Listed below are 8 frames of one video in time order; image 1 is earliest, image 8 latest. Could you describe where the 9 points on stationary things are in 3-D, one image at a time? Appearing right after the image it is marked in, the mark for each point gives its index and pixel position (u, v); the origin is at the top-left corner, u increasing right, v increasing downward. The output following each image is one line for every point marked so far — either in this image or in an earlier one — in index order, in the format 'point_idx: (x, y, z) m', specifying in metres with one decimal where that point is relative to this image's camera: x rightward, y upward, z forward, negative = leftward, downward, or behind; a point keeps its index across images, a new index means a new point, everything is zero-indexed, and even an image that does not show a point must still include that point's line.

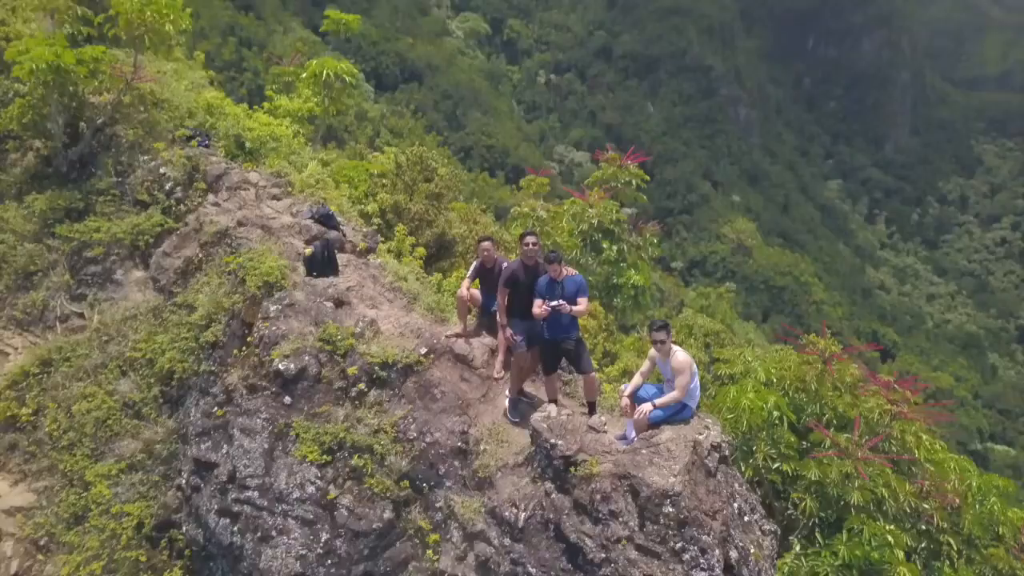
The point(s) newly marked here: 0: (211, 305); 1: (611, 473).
0: (-3.8, -0.2, +10.2) m
1: (+0.9, -1.6, +7.0) m
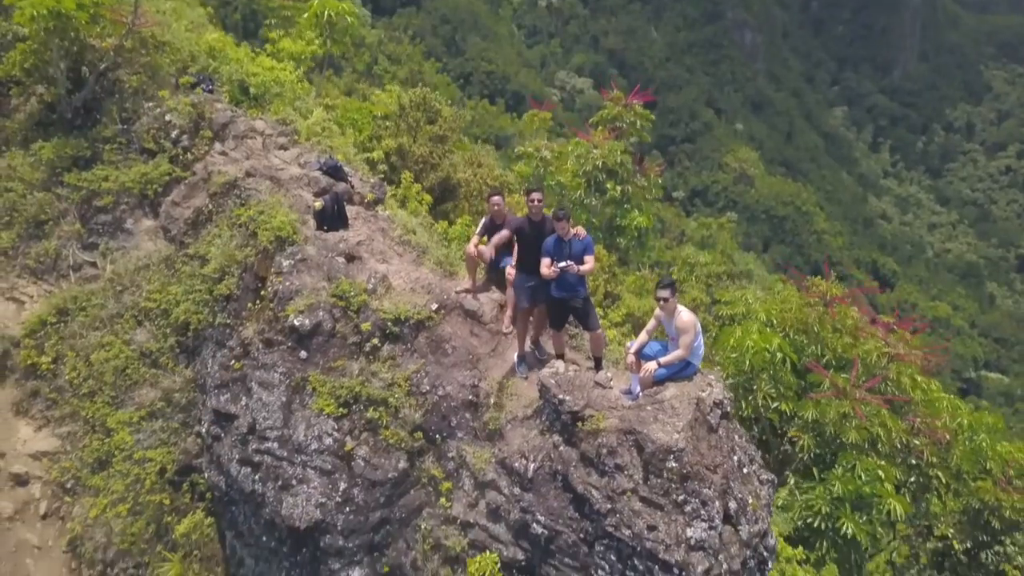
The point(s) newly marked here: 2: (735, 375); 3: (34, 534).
0: (-3.7, +0.4, +10.4) m
1: (+0.9, -1.3, +7.3) m
2: (+3.5, -1.3, +12.7) m
3: (-5.9, -3.0, +10.0) m
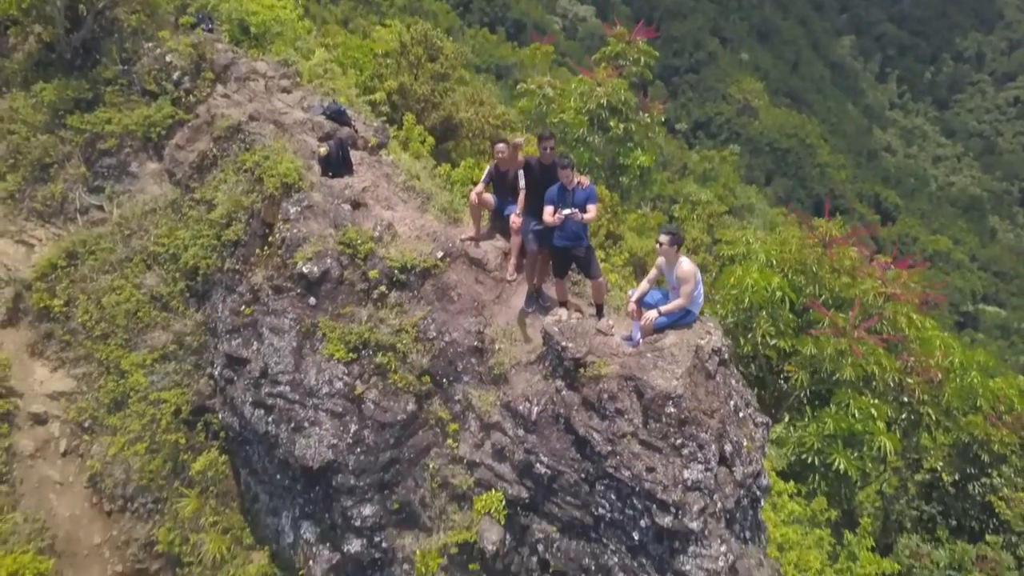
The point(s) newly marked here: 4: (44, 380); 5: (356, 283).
0: (-3.6, +1.1, +10.5) m
1: (+1.0, -0.8, +7.6) m
2: (+3.5, -0.4, +13.0) m
3: (-5.8, -2.3, +10.4) m
4: (-6.3, -1.2, +11.0) m
5: (-1.7, +0.1, +8.9) m
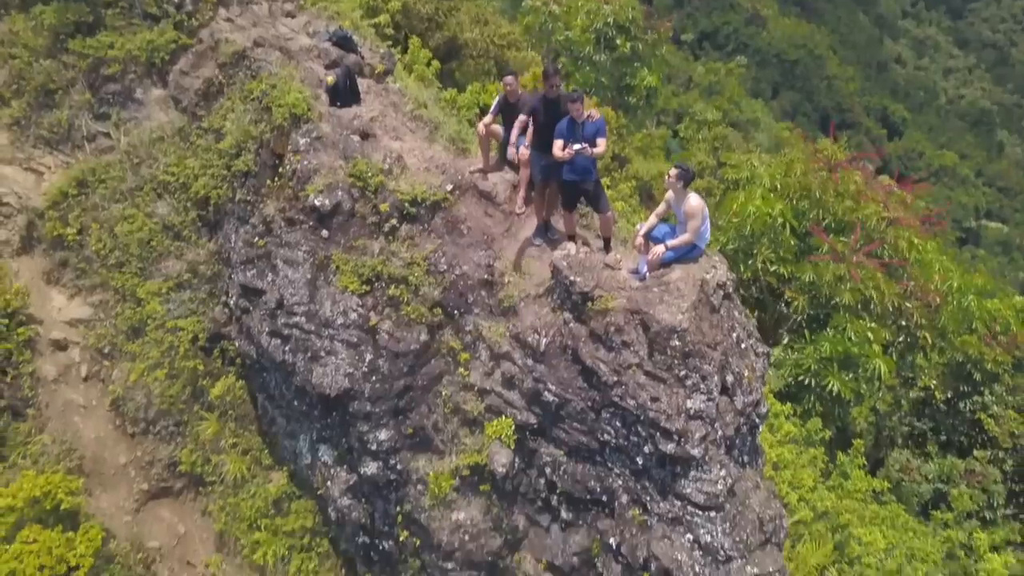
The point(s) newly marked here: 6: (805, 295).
0: (-3.5, +2.0, +10.6) m
1: (+1.1, -0.2, +7.8) m
2: (+3.6, +0.8, +13.1) m
3: (-5.7, -1.4, +10.8) m
4: (-6.2, -0.3, +11.3) m
5: (-1.6, +0.8, +9.0) m
6: (+4.7, -0.1, +13.0) m
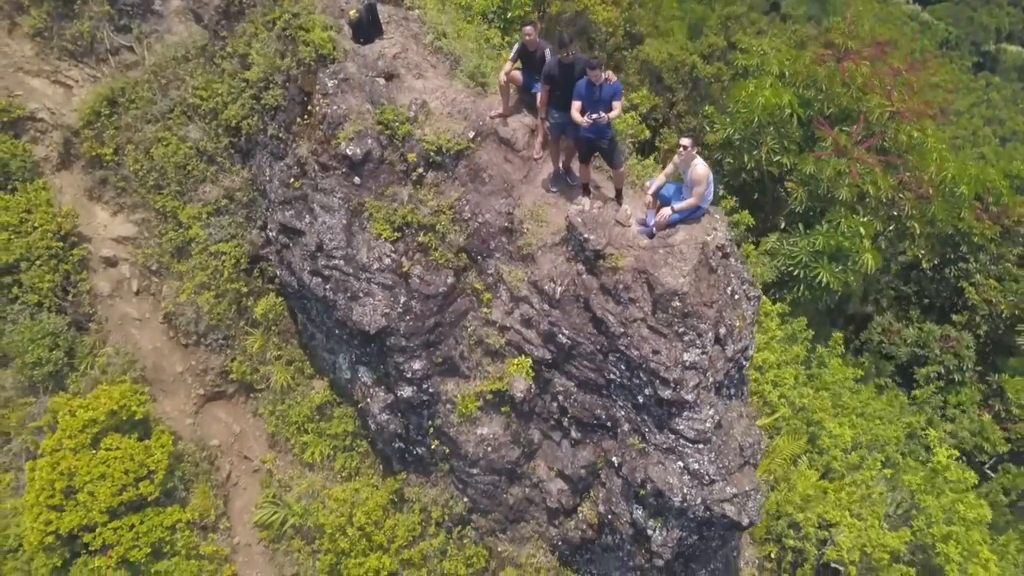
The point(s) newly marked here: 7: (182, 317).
0: (-3.3, +3.0, +10.9) m
1: (+1.3, +0.2, +8.7) m
2: (+3.8, +2.3, +13.7) m
3: (-5.5, -0.3, +11.9) m
4: (-6.0, +0.9, +12.1) m
5: (-1.4, +1.5, +9.7) m
6: (+4.9, +1.4, +13.8) m
7: (-4.7, -0.4, +11.6) m
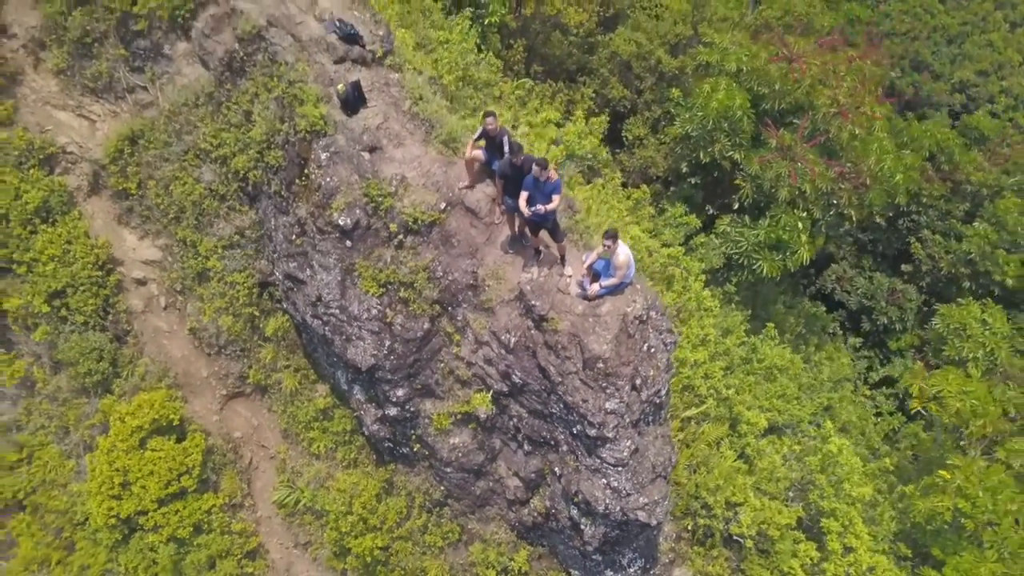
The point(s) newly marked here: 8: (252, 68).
0: (-3.8, +2.5, +12.7) m
1: (+0.8, -0.5, +10.9) m
2: (+3.3, +2.2, +15.6) m
3: (-6.0, -0.6, +14.1) m
4: (-6.5, +0.7, +14.1) m
5: (-1.9, +0.8, +11.7) m
6: (+4.4, +1.3, +15.8) m
7: (-5.2, -0.7, +13.9) m
8: (-4.2, +3.5, +13.2) m
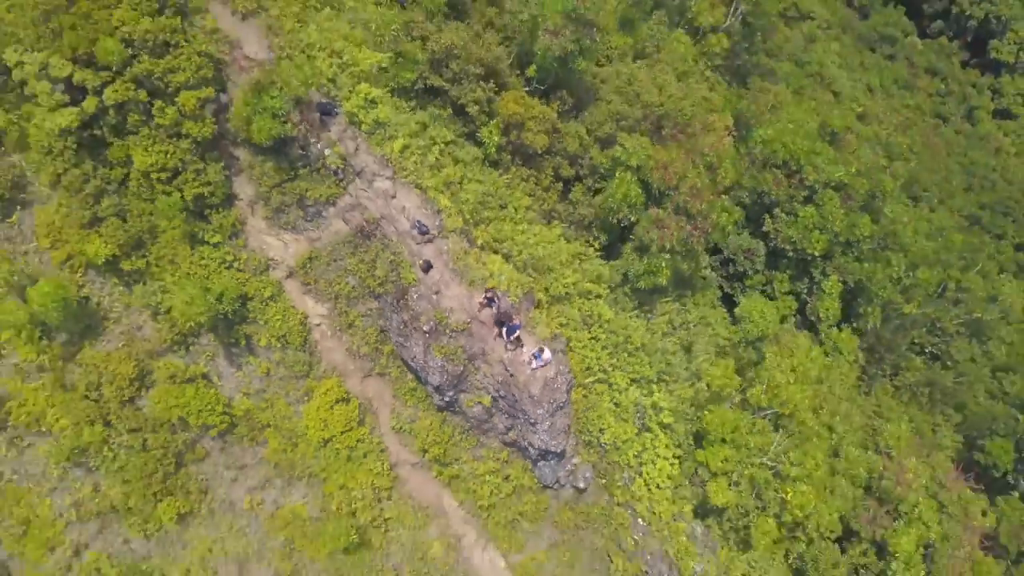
0: (-4.2, +0.6, +26.6) m
1: (+0.4, -2.9, +25.8) m
2: (+3.0, +1.1, +29.5) m
3: (-6.4, -2.0, +28.9) m
4: (-6.9, -0.8, +28.6) m
5: (-2.3, -1.4, +26.2) m
6: (+4.0, +0.3, +29.9) m
7: (-5.6, -2.2, +28.7) m
8: (-4.6, +1.7, +26.8) m
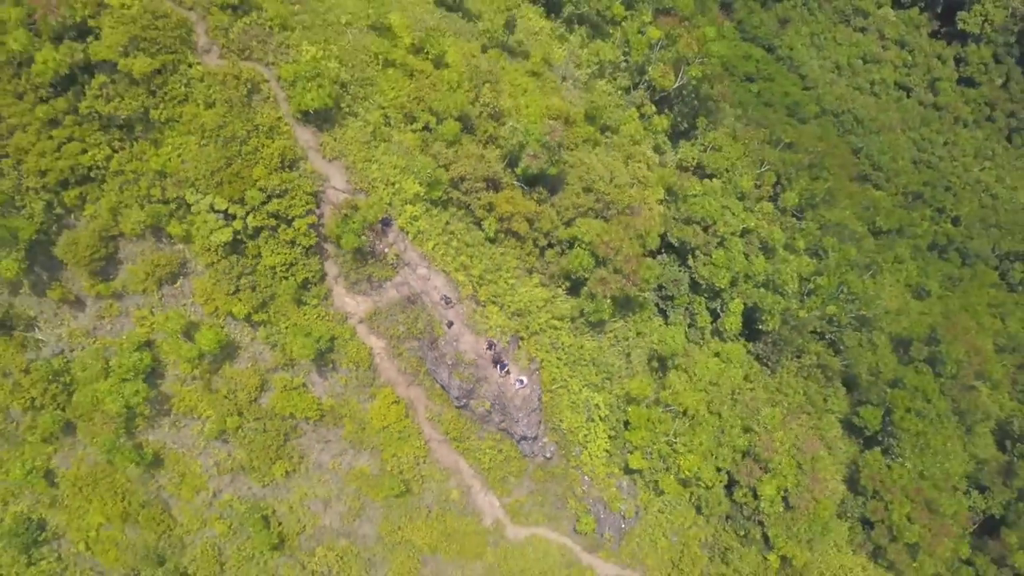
0: (-4.6, -1.9, +42.1) m
1: (-0.1, -5.5, +41.6) m
2: (+2.5, -1.2, +44.9) m
3: (-6.9, -4.2, +44.6) m
4: (-7.3, -3.1, +44.1) m
5: (-2.7, -3.9, +41.8) m
6: (+3.6, -2.0, +45.4) m
7: (-6.0, -4.5, +44.4) m
8: (-5.0, -0.8, +42.2) m
